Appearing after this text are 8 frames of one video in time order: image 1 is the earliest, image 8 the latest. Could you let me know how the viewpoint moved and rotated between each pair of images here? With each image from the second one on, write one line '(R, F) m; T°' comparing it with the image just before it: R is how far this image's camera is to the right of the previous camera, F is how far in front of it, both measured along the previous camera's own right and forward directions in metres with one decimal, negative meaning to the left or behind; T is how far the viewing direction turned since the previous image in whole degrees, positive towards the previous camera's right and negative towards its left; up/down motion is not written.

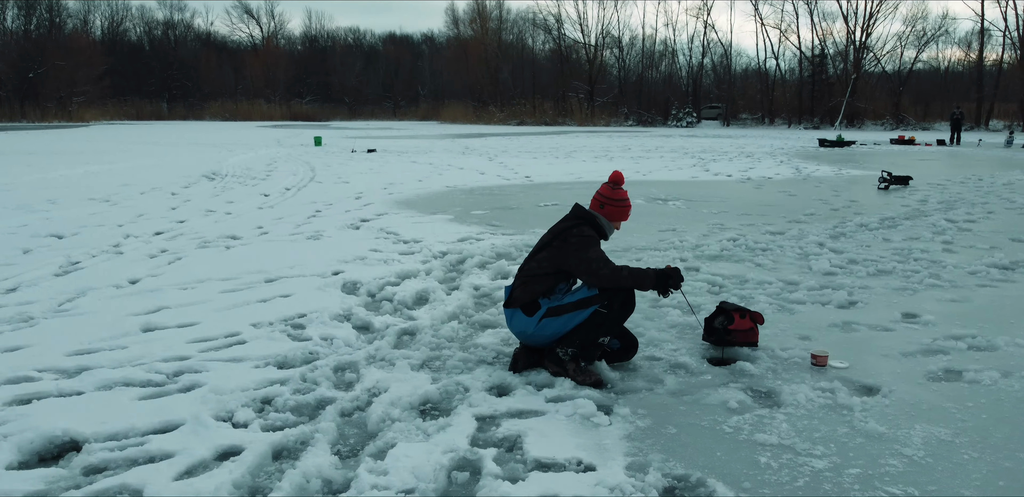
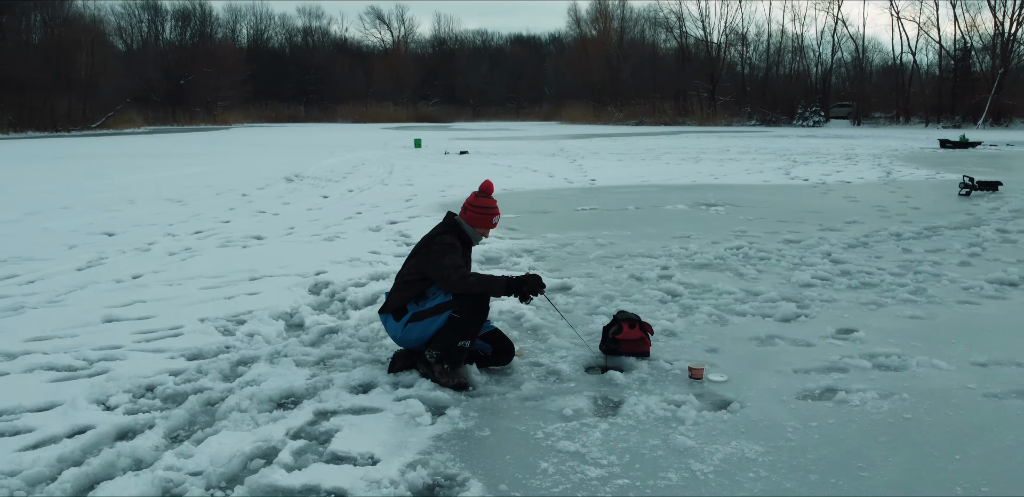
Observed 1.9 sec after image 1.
(+0.9, -0.1) m; -9°
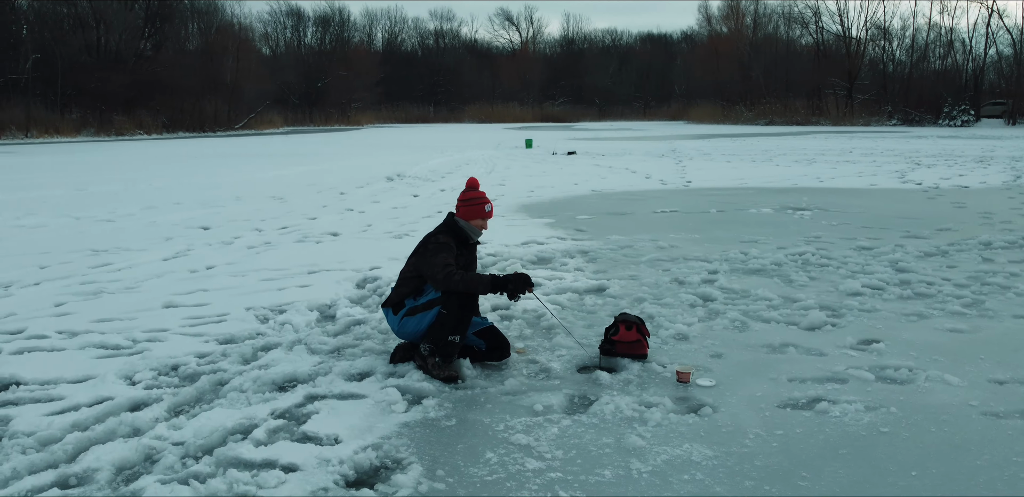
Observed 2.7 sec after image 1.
(+0.5, -0.1) m; -9°
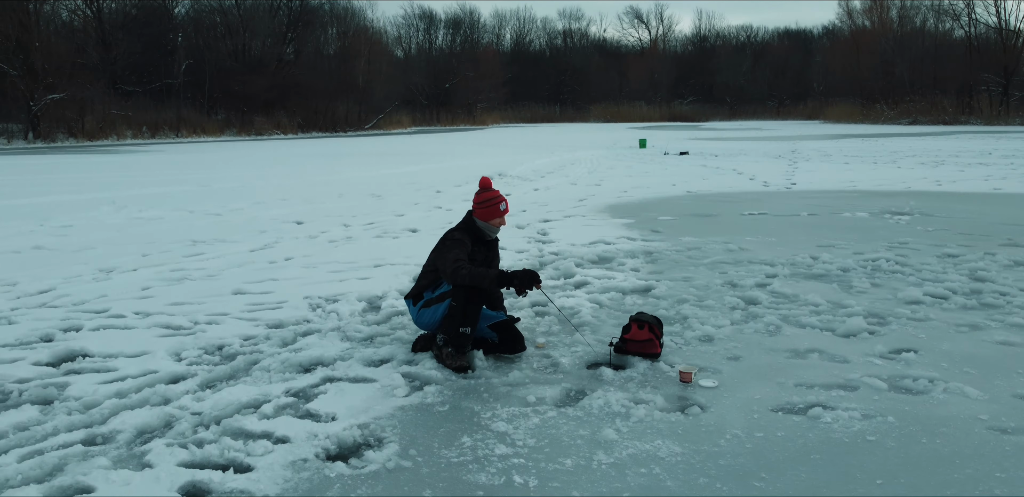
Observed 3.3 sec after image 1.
(+0.4, -0.1) m; -9°
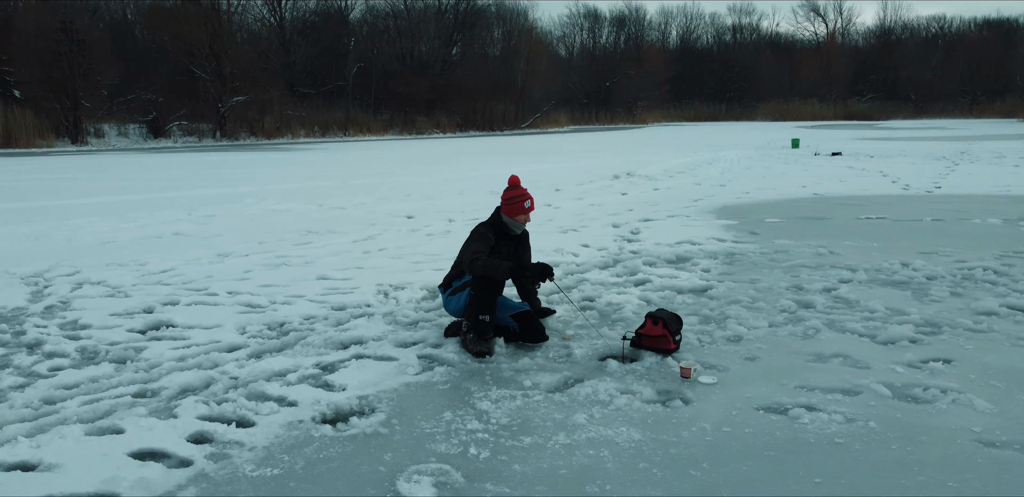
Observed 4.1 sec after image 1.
(+0.6, -0.1) m; -11°
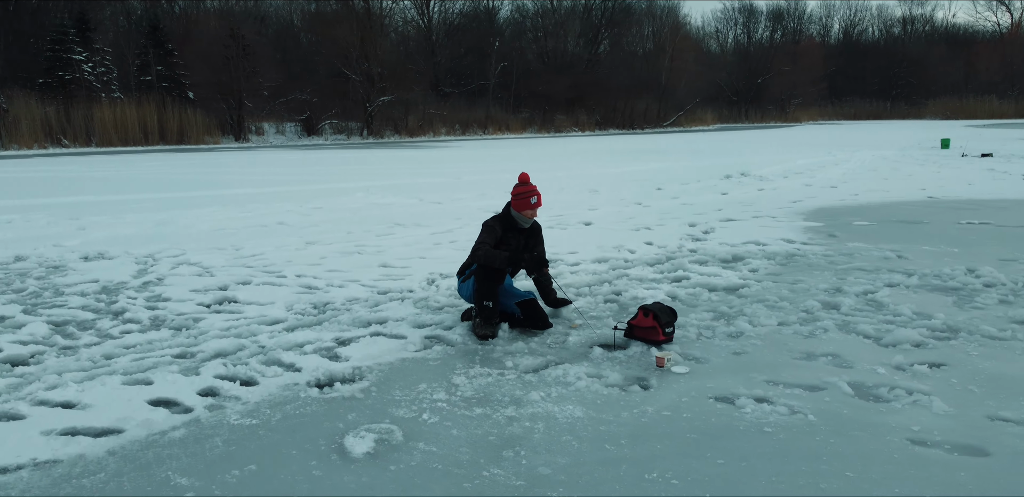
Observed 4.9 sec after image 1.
(+0.6, -0.2) m; -10°
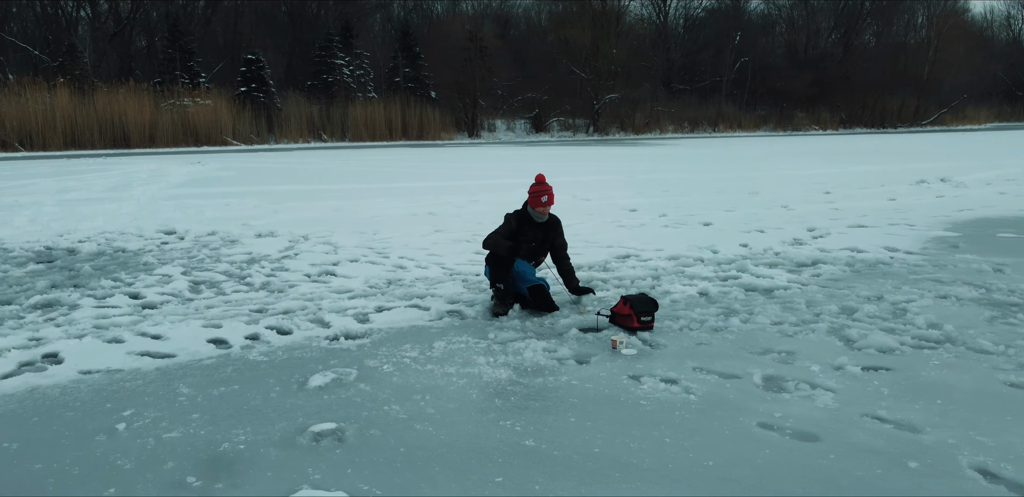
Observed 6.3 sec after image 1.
(+1.2, -0.4) m; -17°
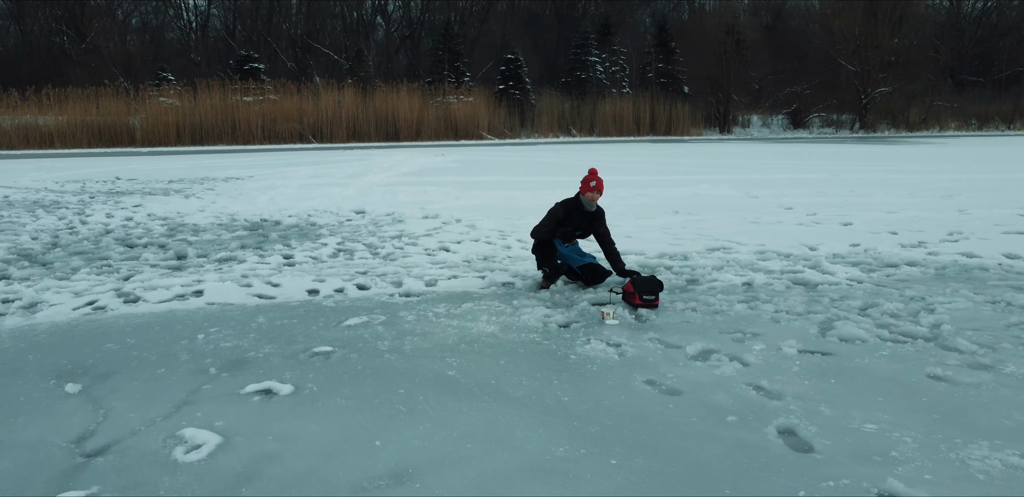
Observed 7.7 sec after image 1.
(+1.3, -0.5) m; -19°
